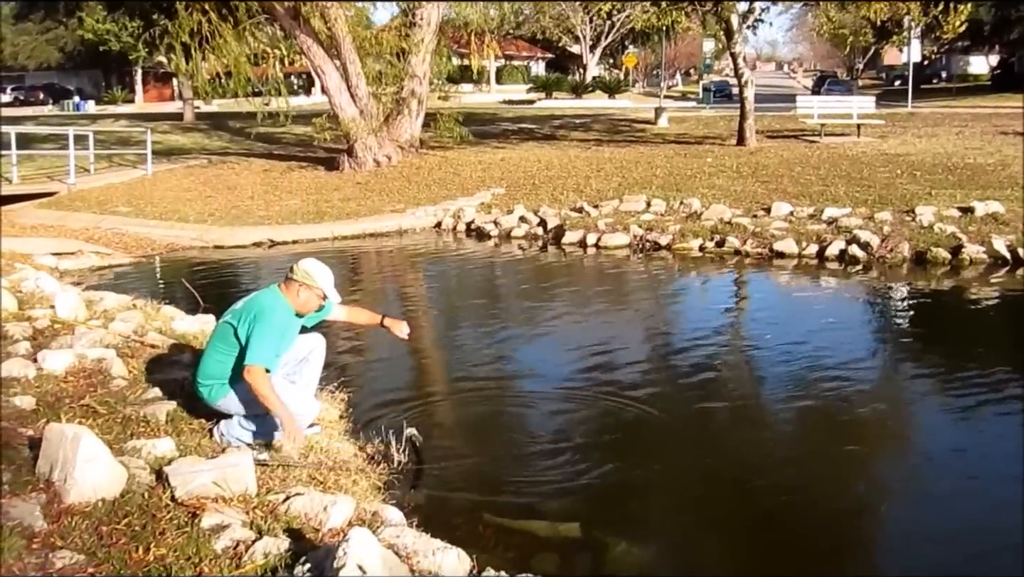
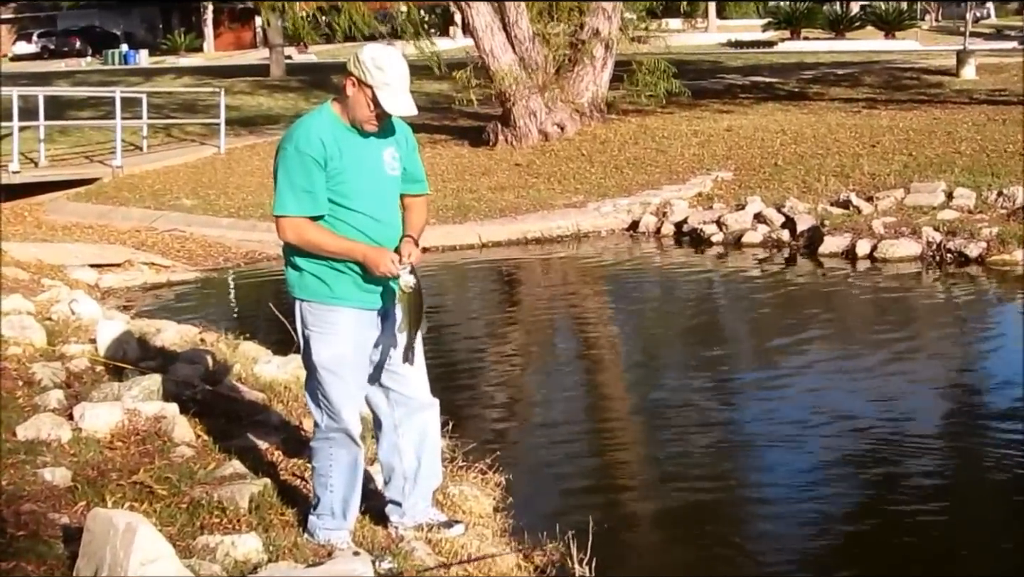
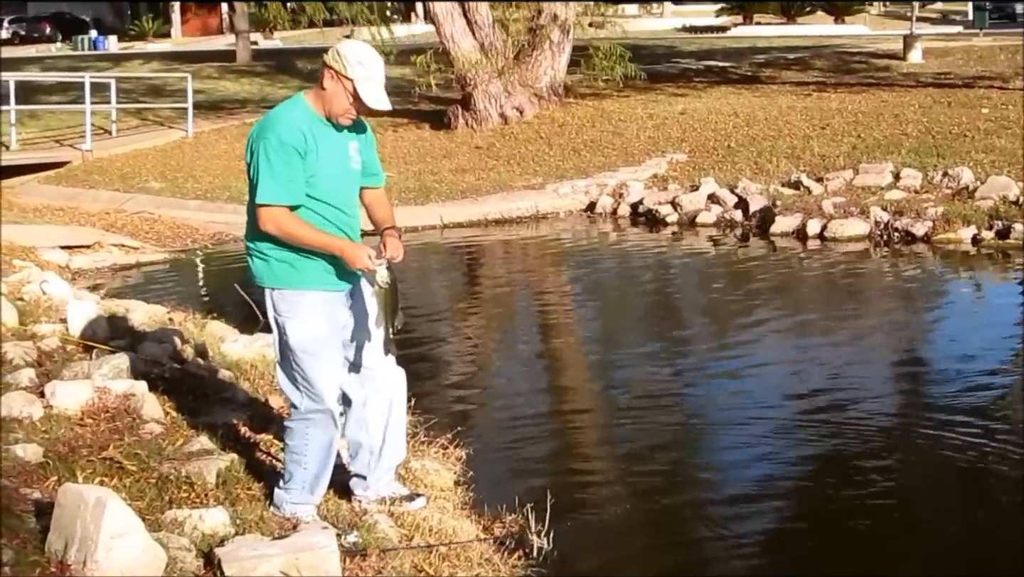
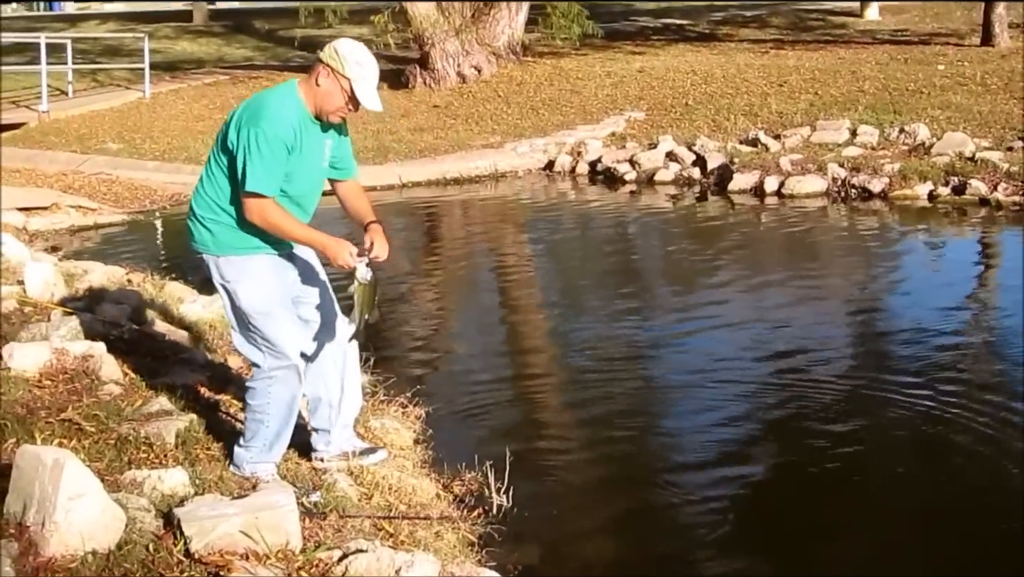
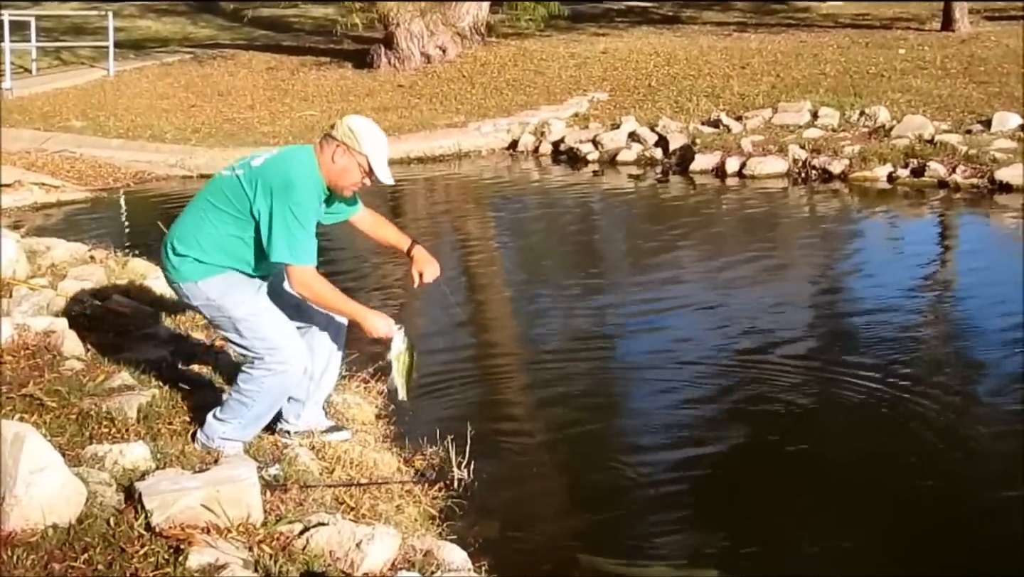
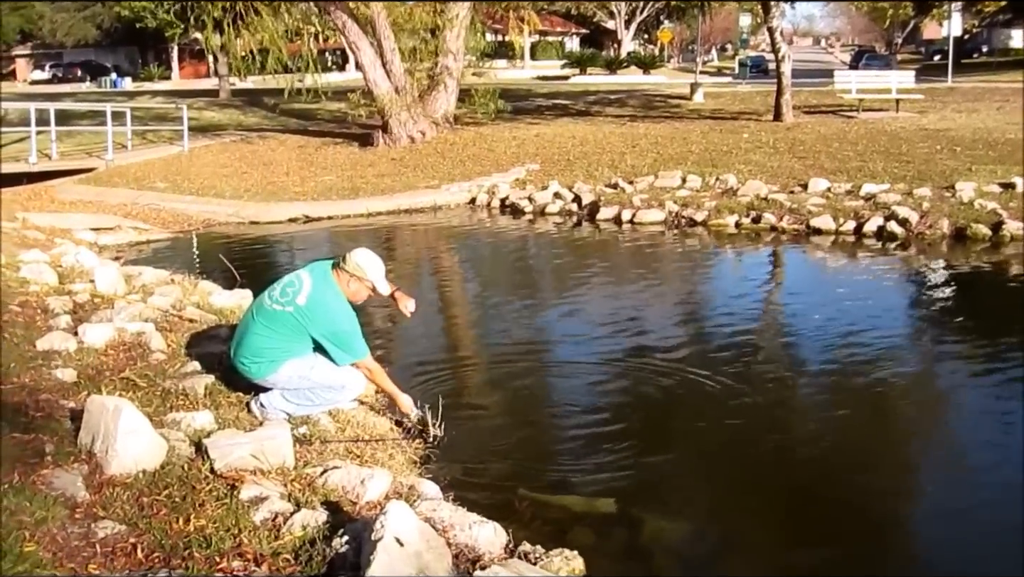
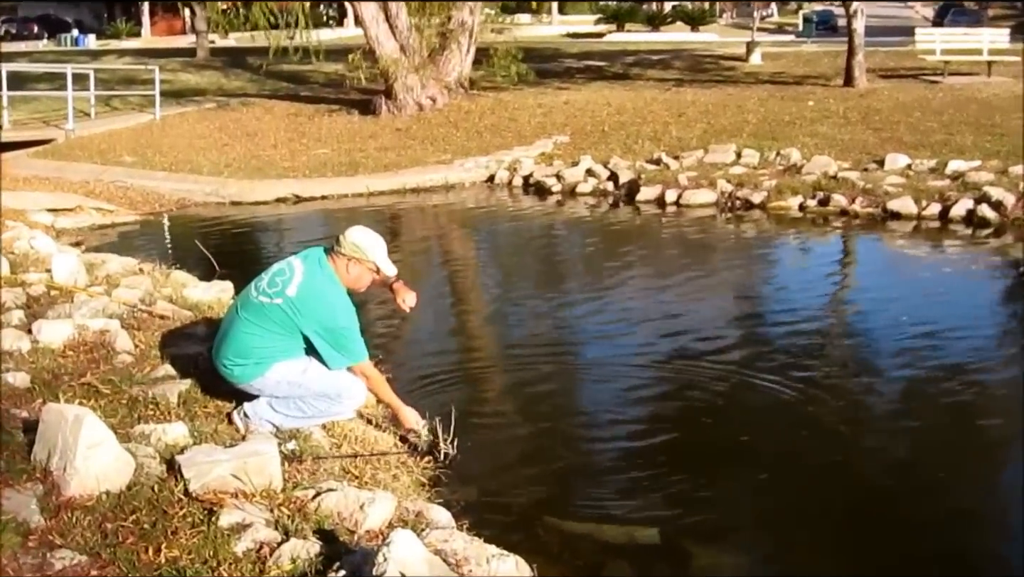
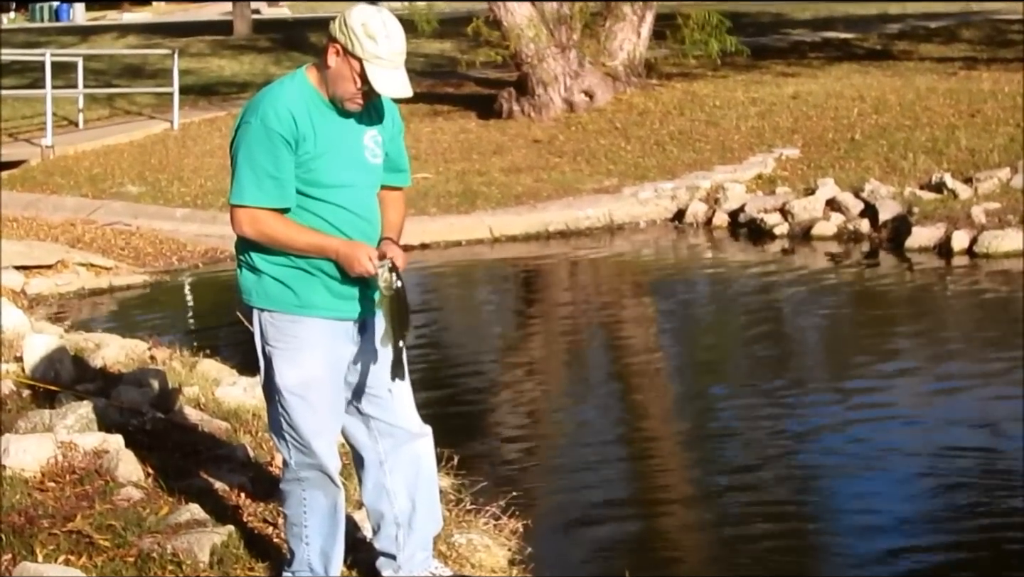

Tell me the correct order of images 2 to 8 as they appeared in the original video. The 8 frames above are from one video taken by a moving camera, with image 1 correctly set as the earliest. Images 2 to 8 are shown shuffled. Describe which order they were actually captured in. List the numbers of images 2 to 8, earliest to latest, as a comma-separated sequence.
6, 7, 5, 4, 3, 2, 8
